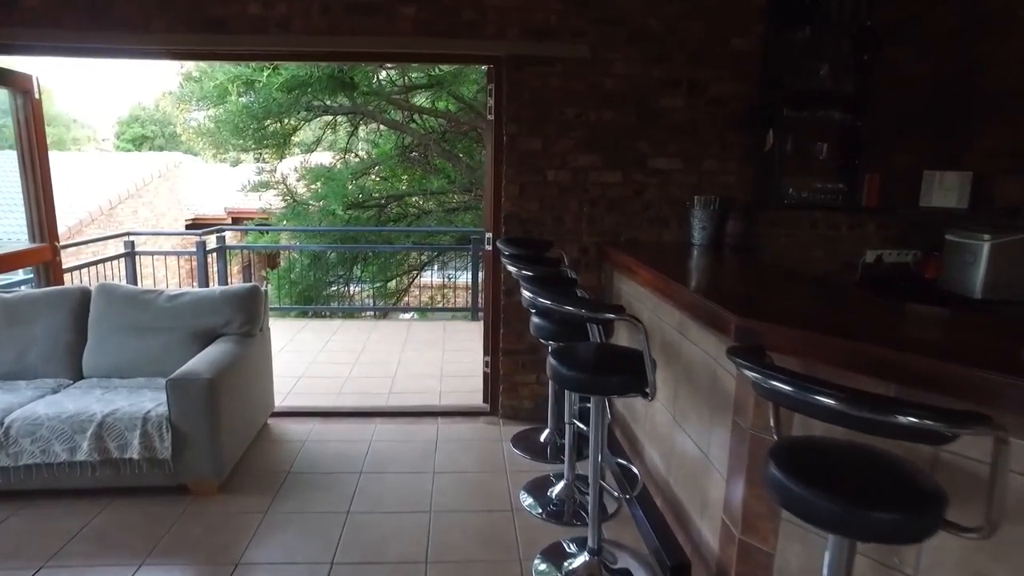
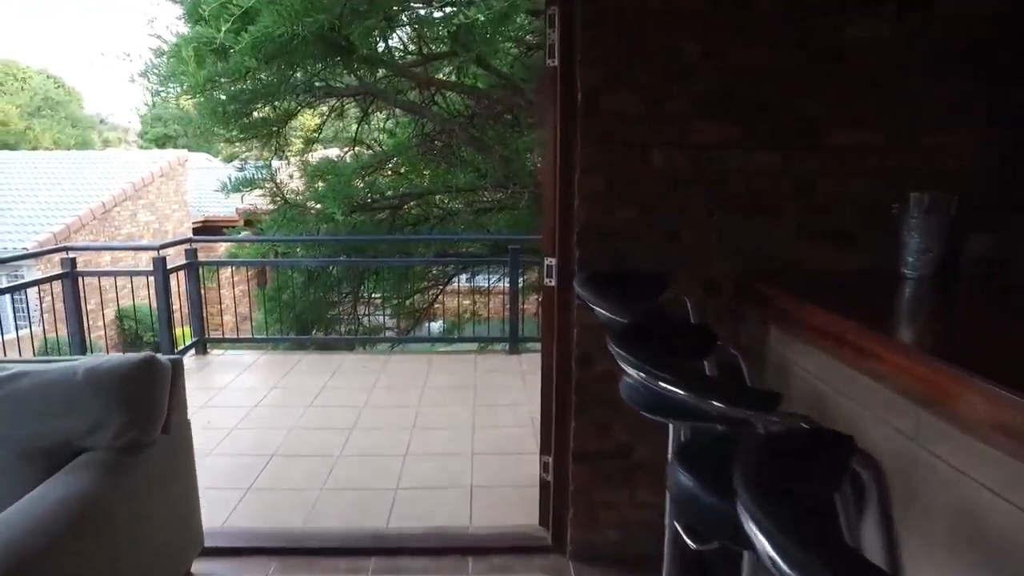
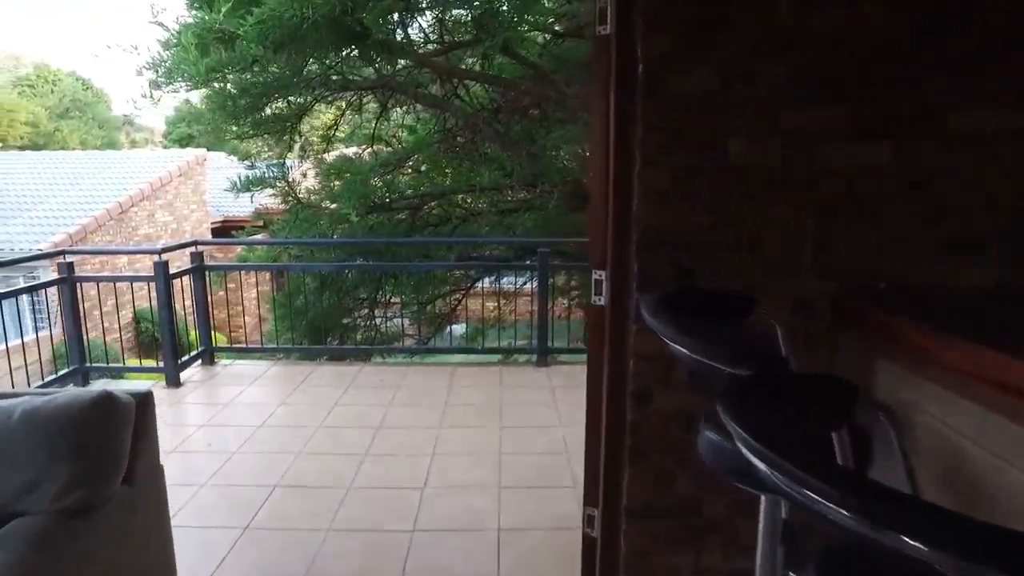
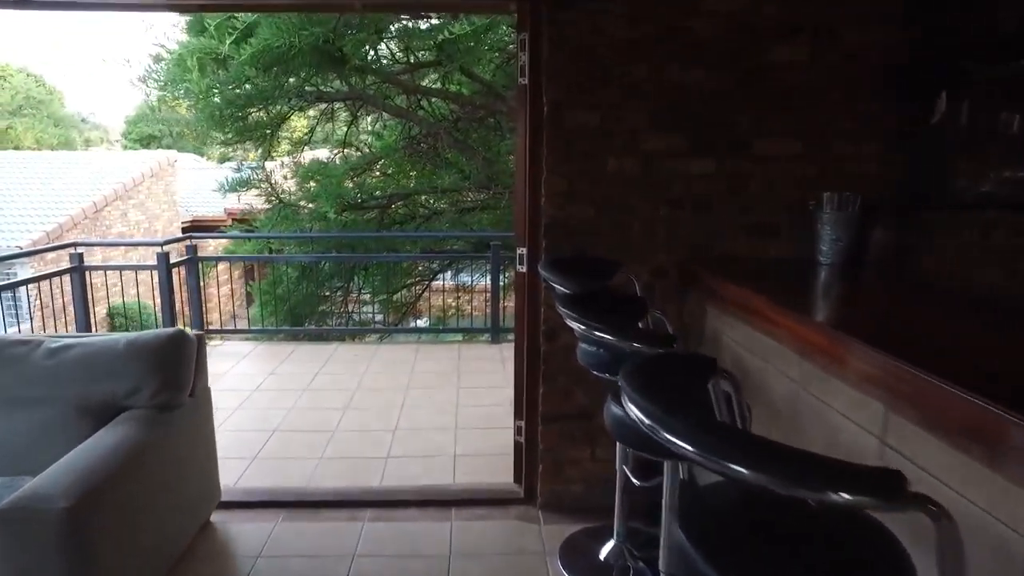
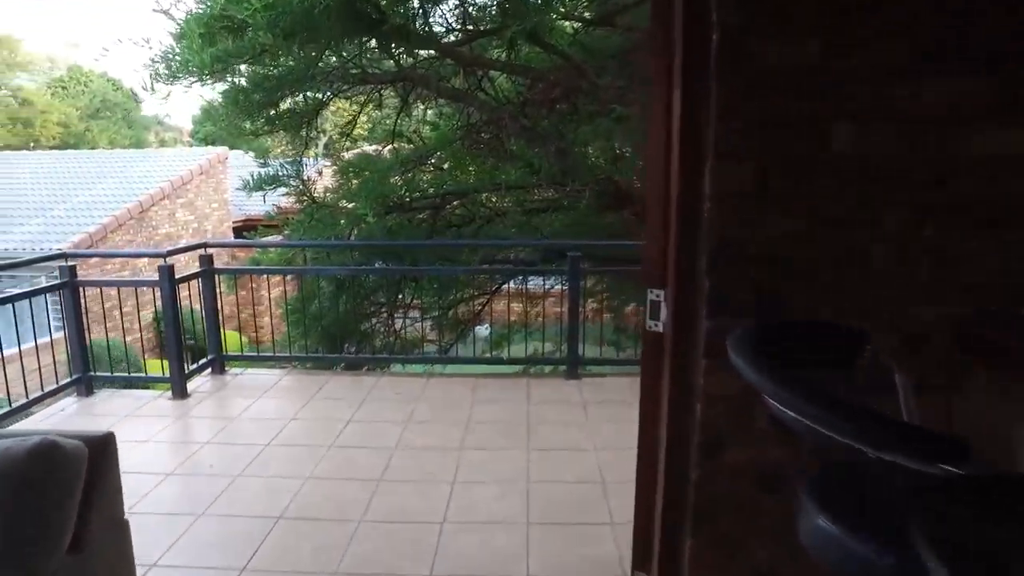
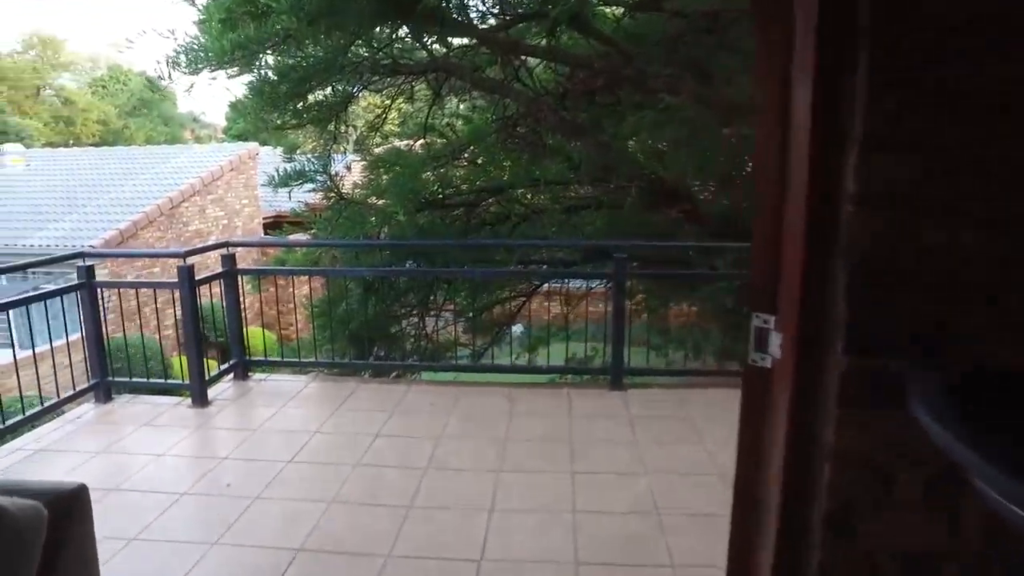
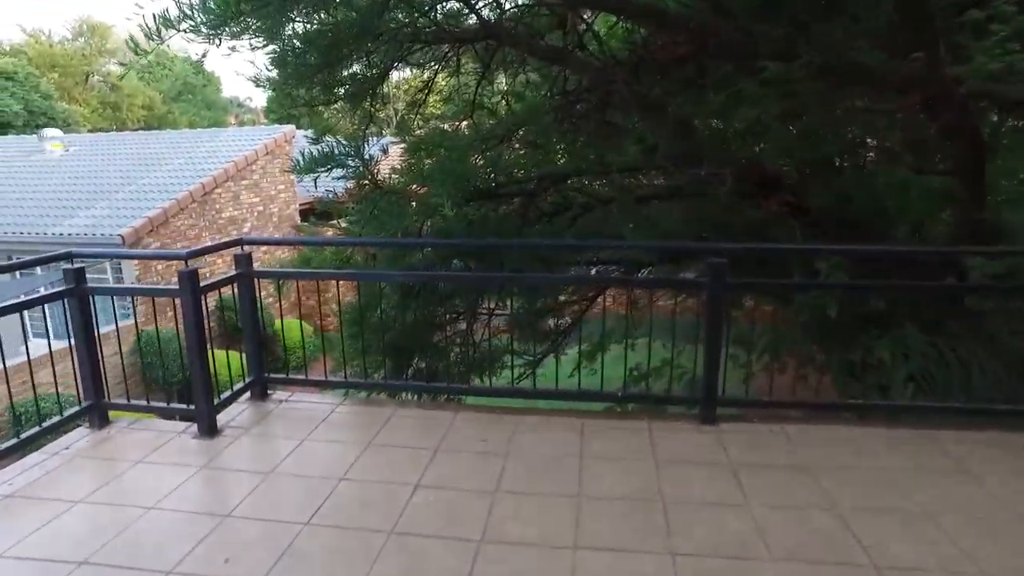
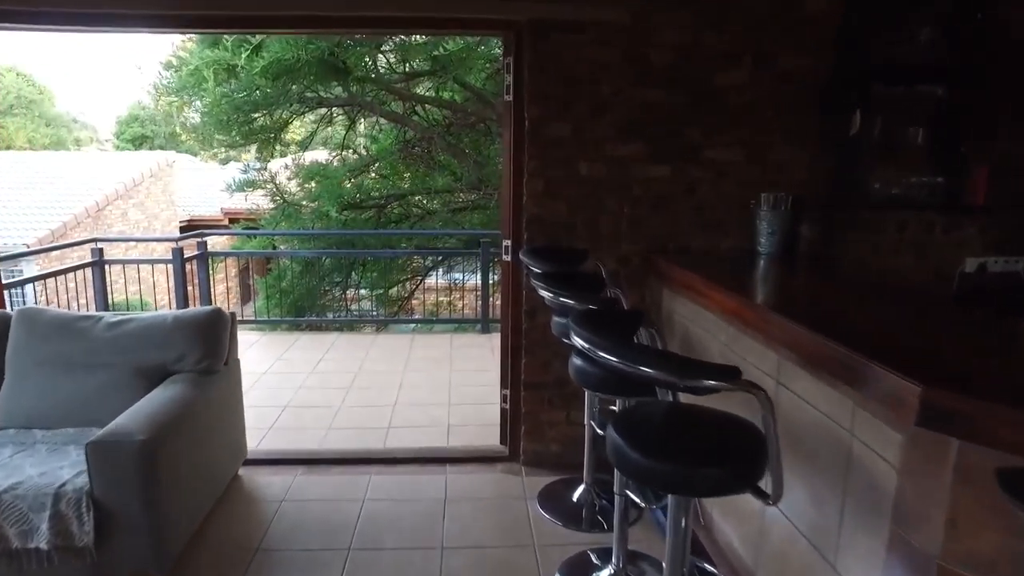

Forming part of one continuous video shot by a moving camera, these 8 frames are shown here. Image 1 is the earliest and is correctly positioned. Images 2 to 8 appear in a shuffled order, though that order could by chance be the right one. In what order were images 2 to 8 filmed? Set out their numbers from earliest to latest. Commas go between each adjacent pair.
8, 4, 2, 3, 5, 6, 7
